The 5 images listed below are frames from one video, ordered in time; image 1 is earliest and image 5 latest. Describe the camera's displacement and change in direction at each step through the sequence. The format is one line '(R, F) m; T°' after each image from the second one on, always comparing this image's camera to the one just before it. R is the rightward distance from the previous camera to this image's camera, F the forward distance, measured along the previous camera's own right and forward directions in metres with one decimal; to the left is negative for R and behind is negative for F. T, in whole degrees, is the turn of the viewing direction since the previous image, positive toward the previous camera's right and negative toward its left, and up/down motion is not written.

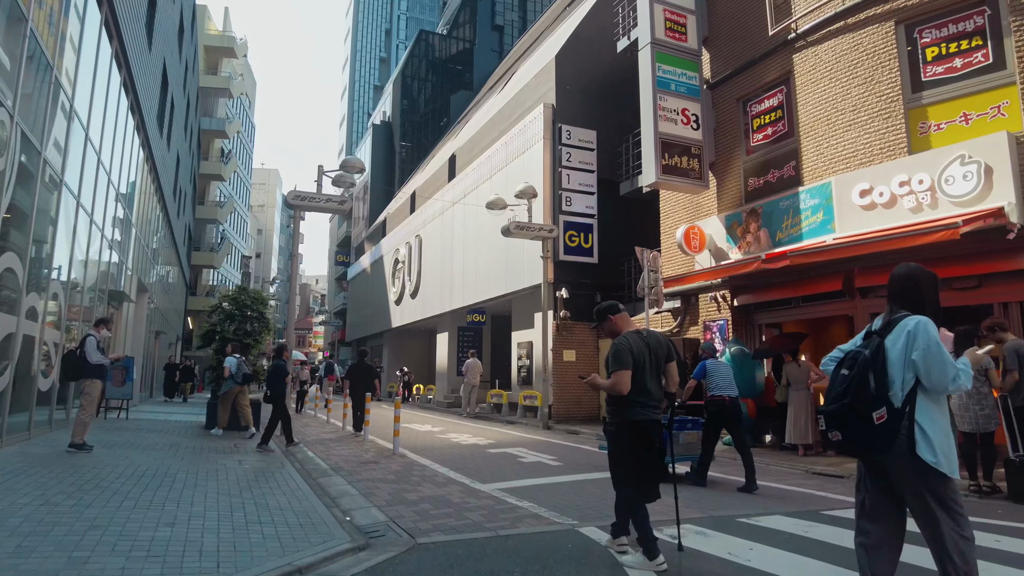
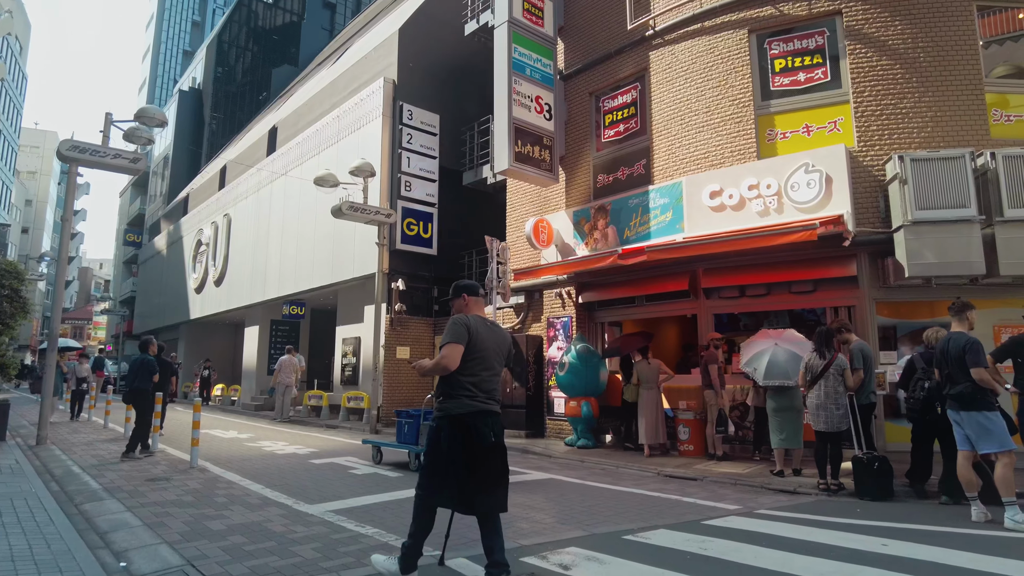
(-0.3, +1.2) m; +16°
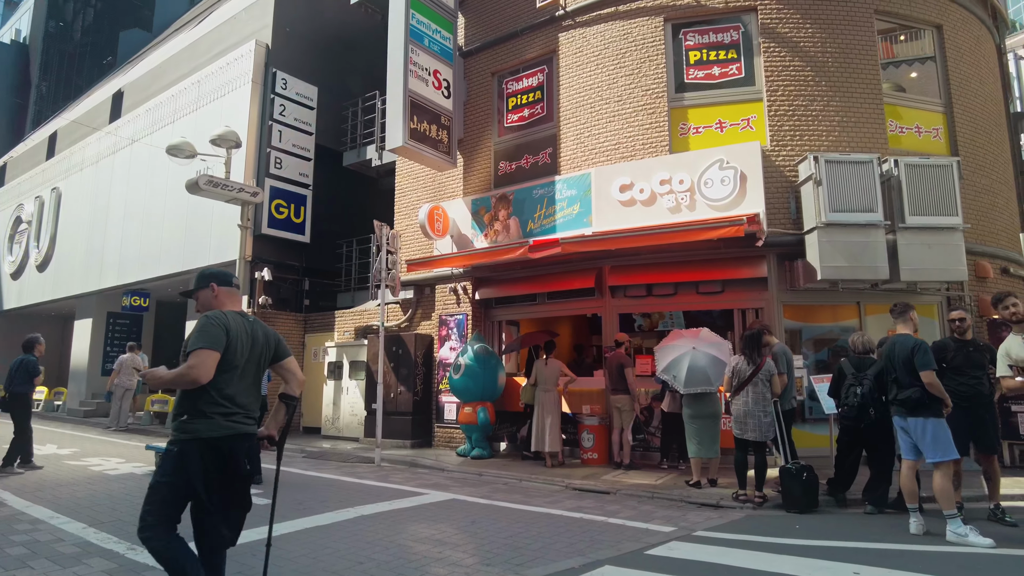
(-0.4, +1.1) m; +11°
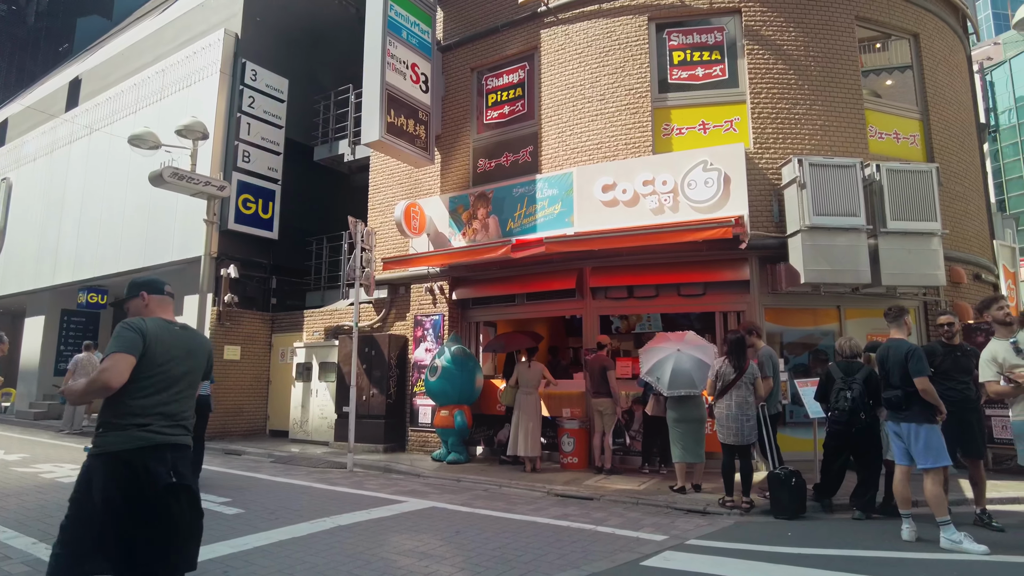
(-0.2, +0.2) m; +3°
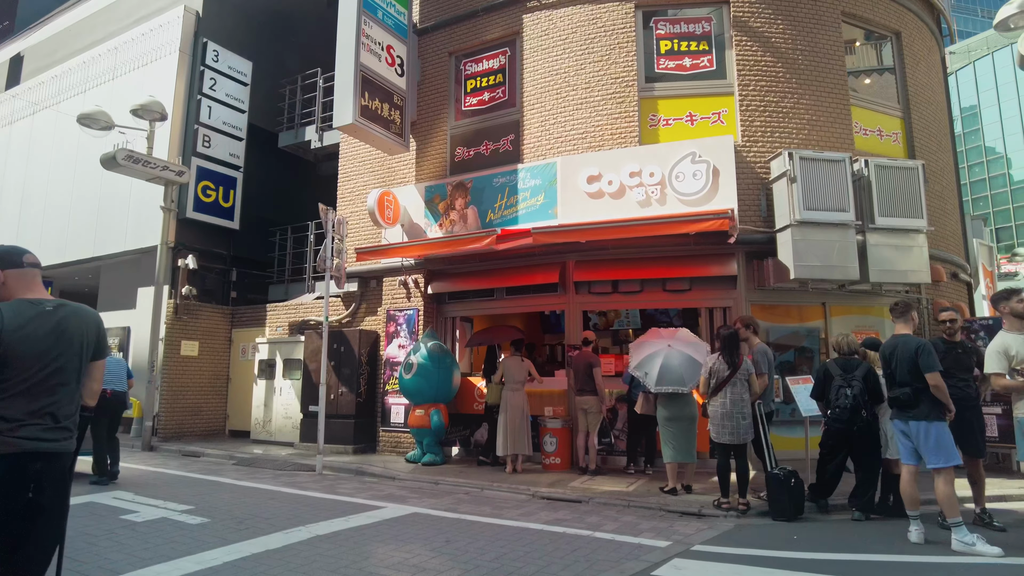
(-0.3, +0.4) m; +4°
